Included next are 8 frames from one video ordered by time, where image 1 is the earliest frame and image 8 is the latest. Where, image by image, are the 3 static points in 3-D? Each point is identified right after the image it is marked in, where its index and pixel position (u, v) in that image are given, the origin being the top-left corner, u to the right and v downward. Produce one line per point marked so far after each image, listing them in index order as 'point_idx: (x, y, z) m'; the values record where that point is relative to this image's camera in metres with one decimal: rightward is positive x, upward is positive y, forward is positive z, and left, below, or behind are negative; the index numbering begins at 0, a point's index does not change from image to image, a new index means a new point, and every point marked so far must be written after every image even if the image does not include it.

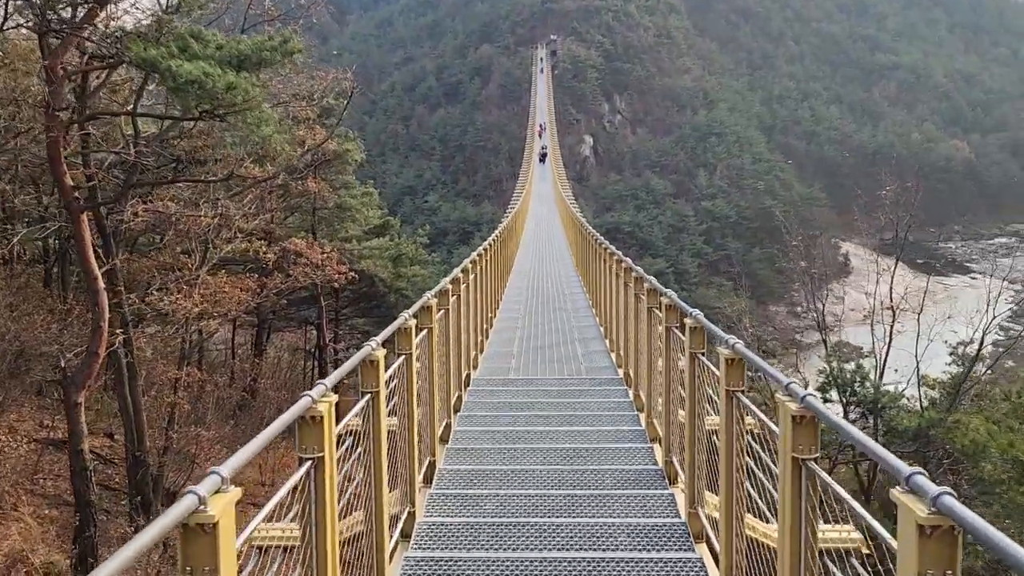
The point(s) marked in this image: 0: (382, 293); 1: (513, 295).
0: (-2.8, -0.2, +15.3) m
1: (0.0, -0.2, +11.5) m
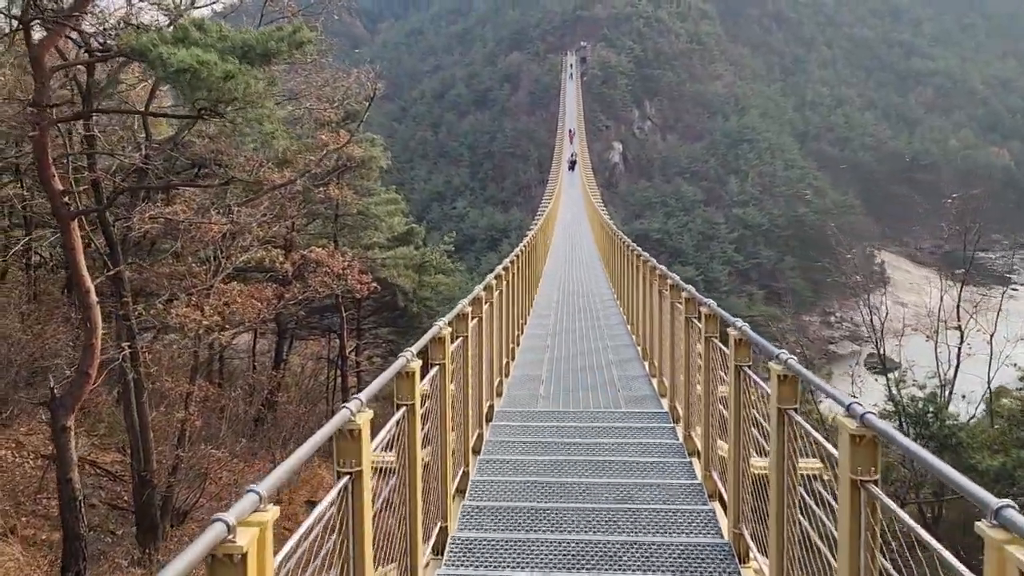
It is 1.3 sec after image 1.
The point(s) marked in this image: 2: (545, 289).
0: (-2.2, -0.4, +15.0) m
1: (+0.4, -0.3, +11.1) m
2: (+0.5, 0.0, +13.2) m
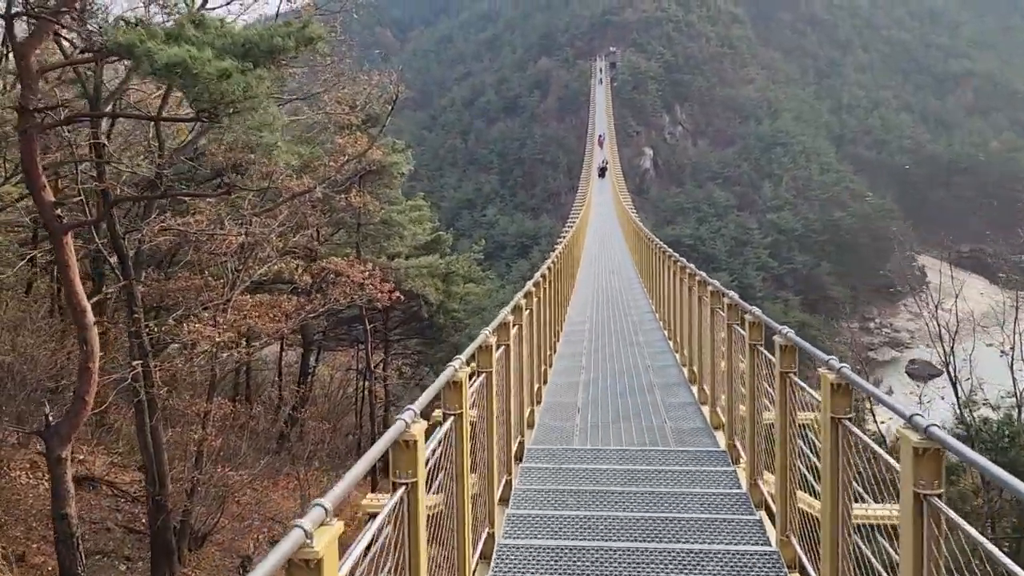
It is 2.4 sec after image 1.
0: (-1.6, -0.6, +14.8) m
1: (+0.8, -0.4, +10.7) m
2: (+1.0, -0.2, +12.9) m
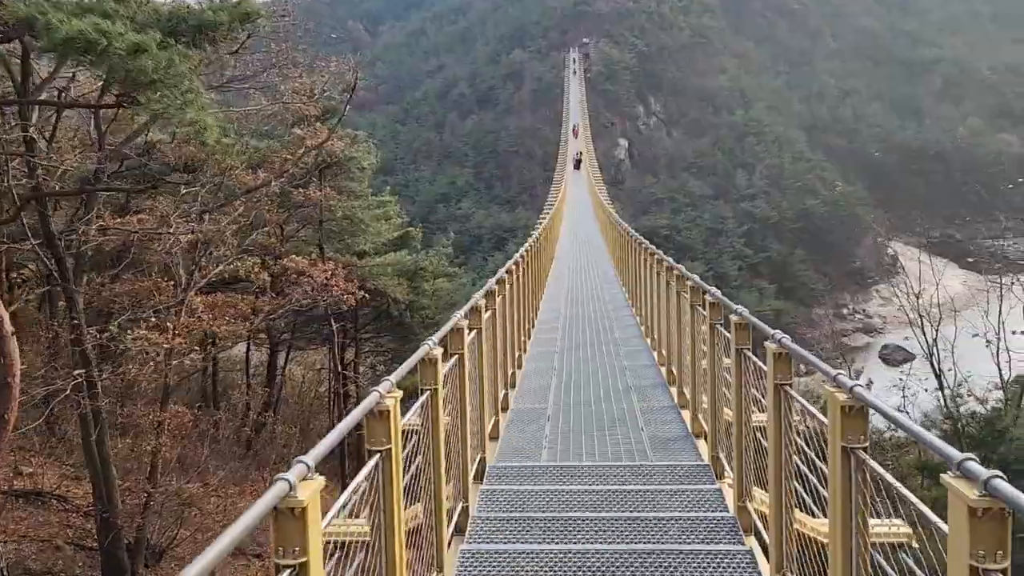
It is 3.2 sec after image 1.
0: (-2.1, -0.5, +14.5) m
1: (+0.5, -0.3, +10.5) m
2: (+0.6, -0.1, +12.7) m
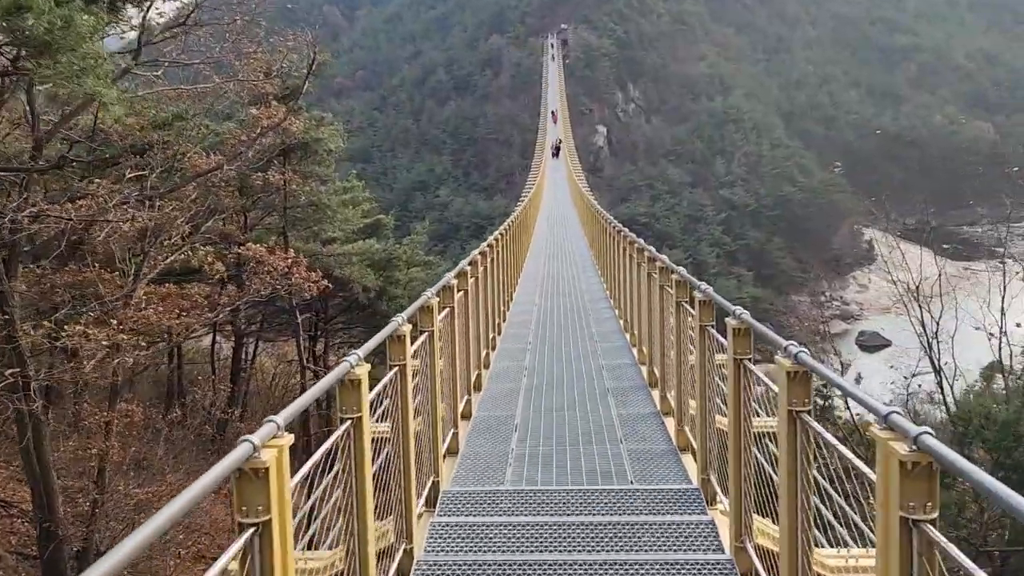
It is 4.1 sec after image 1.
0: (-2.5, -0.3, +14.2) m
1: (+0.2, -0.2, +10.3) m
2: (+0.2, +0.1, +12.4) m
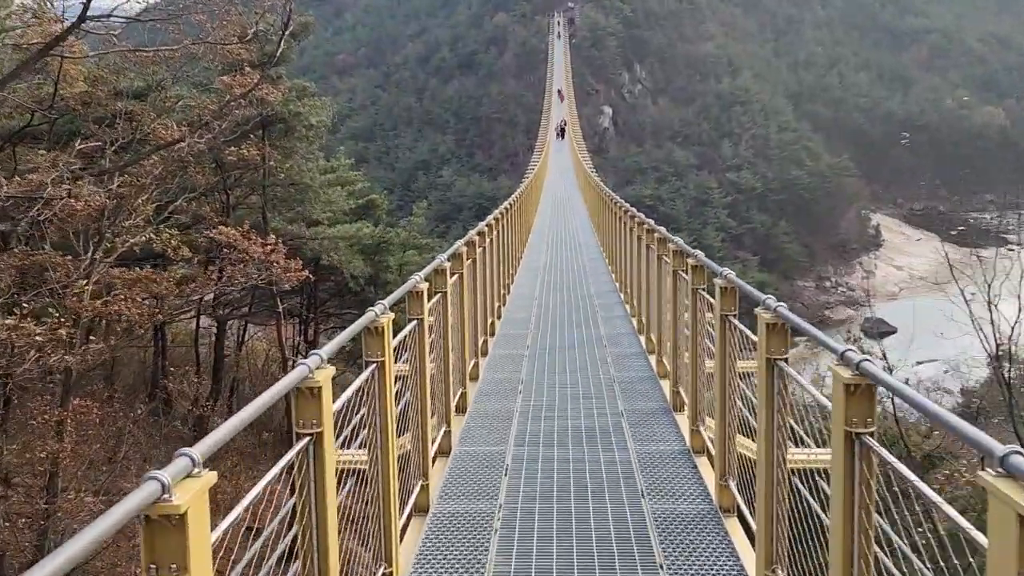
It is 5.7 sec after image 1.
0: (-2.5, 0.0, +13.7) m
1: (+0.2, 0.0, +9.8) m
2: (+0.2, +0.4, +11.9) m
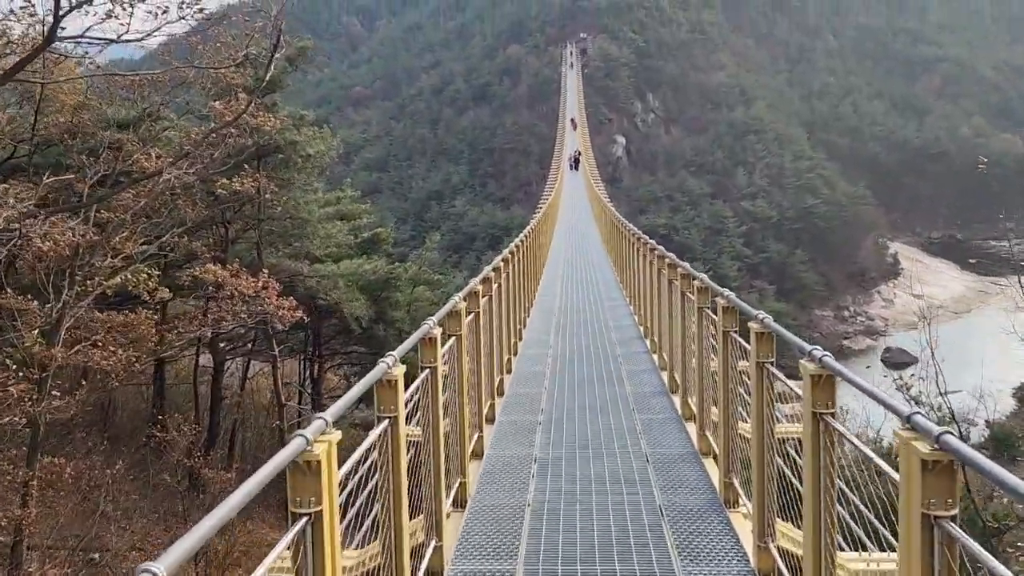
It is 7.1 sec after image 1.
0: (-2.3, -0.6, +13.3) m
1: (+0.3, -0.4, +9.3) m
2: (+0.4, -0.2, +11.5) m
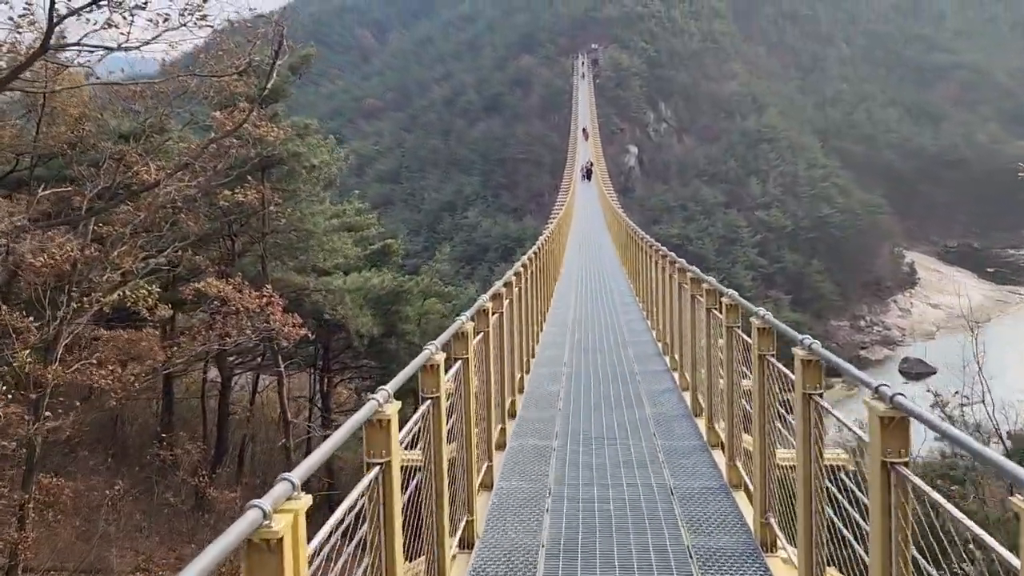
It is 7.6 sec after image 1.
0: (-2.1, -0.8, +13.1) m
1: (+0.5, -0.6, +9.1) m
2: (+0.6, -0.3, +11.3) m
